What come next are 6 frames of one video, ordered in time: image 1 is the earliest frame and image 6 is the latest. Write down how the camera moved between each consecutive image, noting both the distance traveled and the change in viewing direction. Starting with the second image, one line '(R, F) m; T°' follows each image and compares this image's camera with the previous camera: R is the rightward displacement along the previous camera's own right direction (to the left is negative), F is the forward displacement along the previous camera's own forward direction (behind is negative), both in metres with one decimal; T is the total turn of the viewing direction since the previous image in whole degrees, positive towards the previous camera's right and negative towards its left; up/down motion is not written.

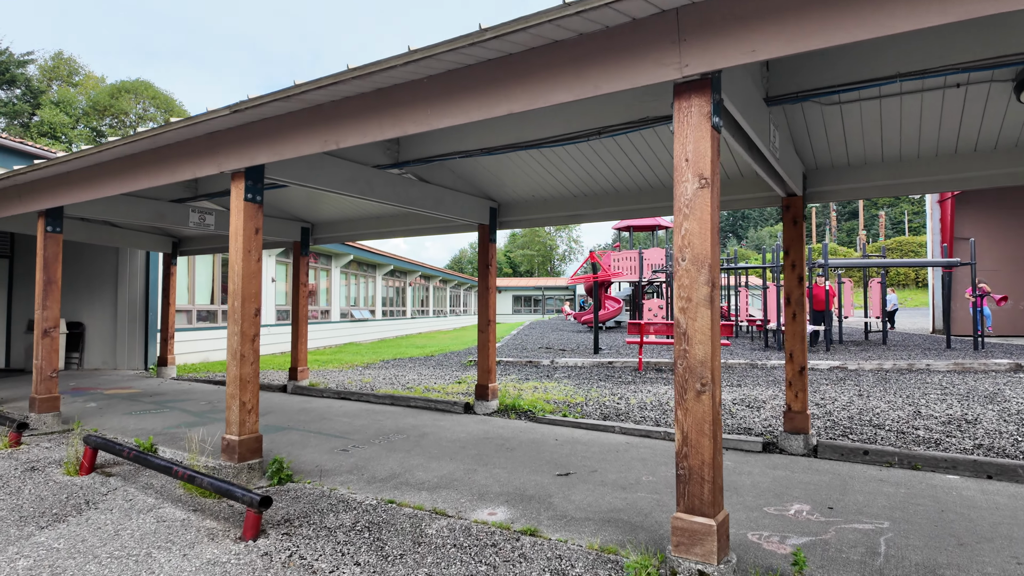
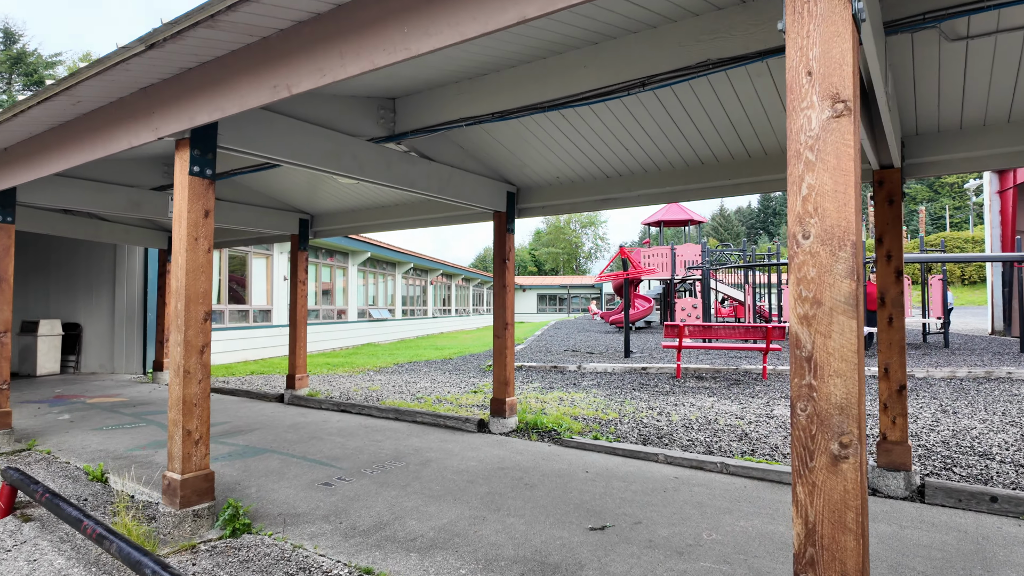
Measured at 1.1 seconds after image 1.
(0.0, +0.8) m; -2°
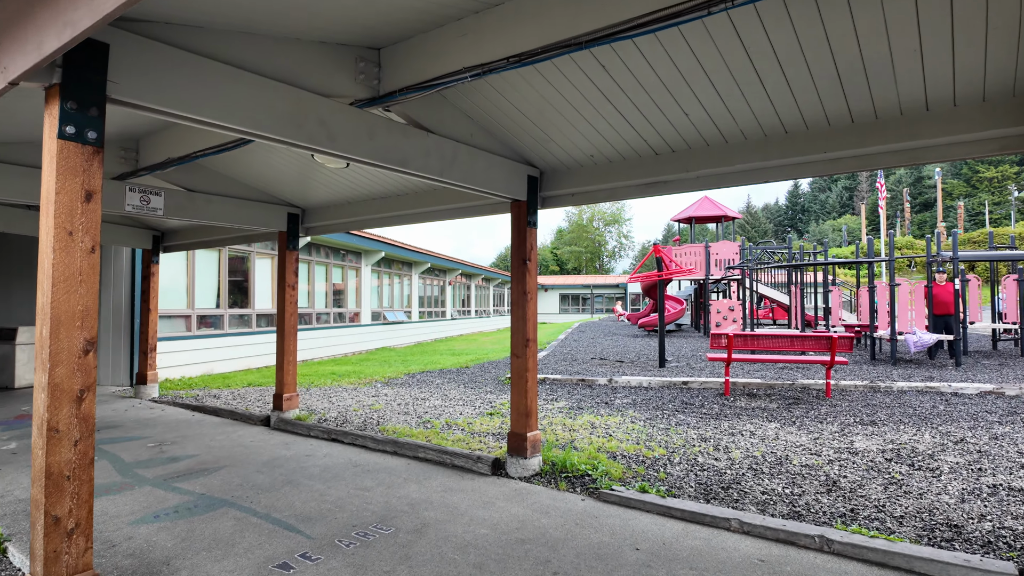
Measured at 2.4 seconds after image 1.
(0.0, +1.0) m; -2°
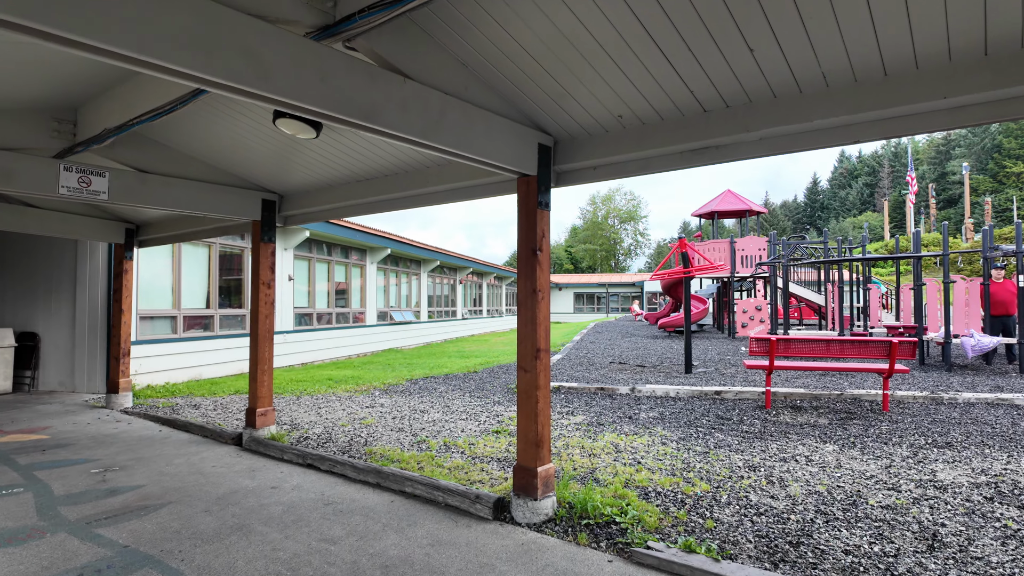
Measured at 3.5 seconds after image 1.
(0.0, +0.8) m; -1°
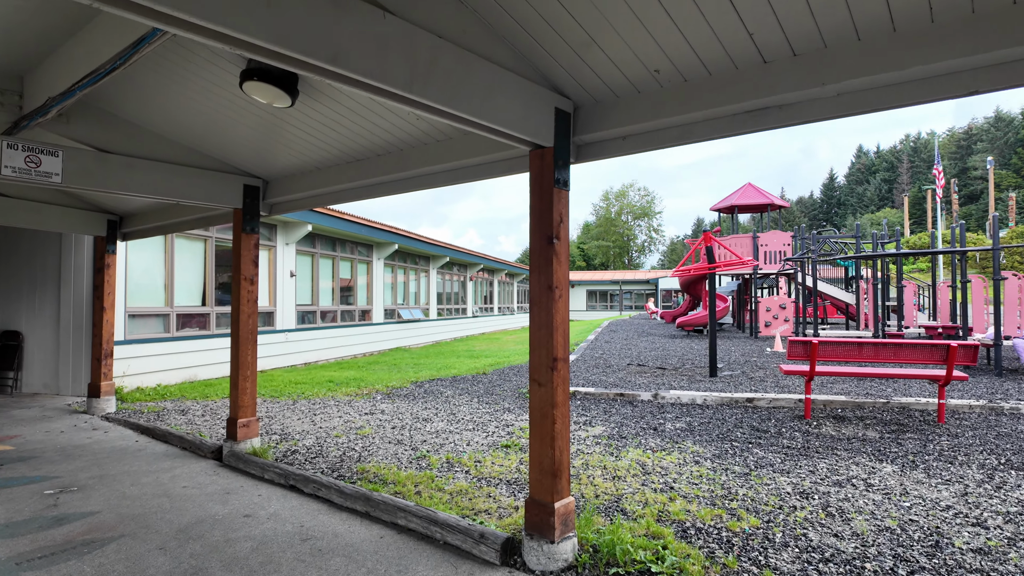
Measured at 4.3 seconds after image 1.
(0.0, +0.6) m; -1°
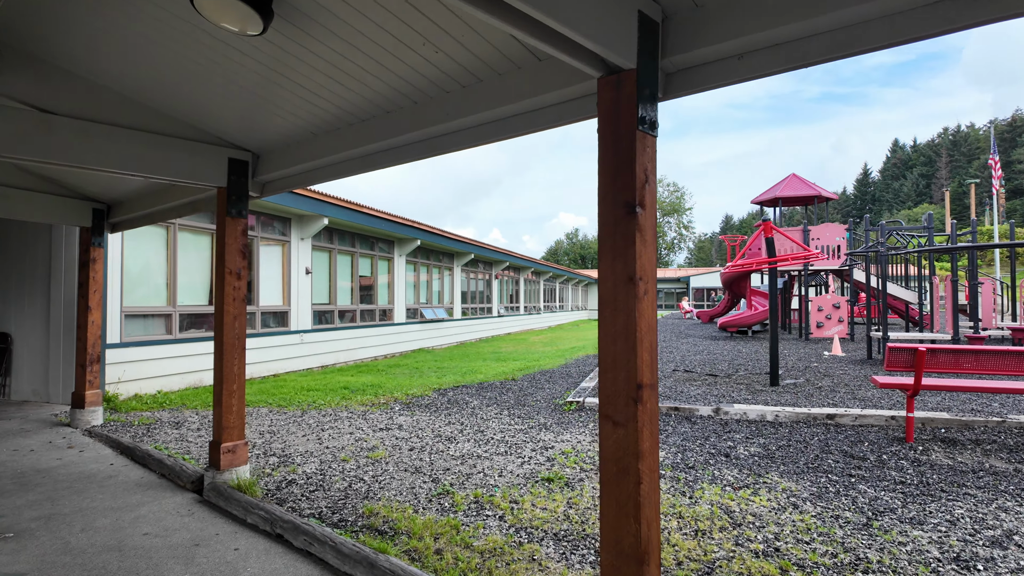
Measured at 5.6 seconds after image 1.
(-0.1, +0.8) m; -2°
